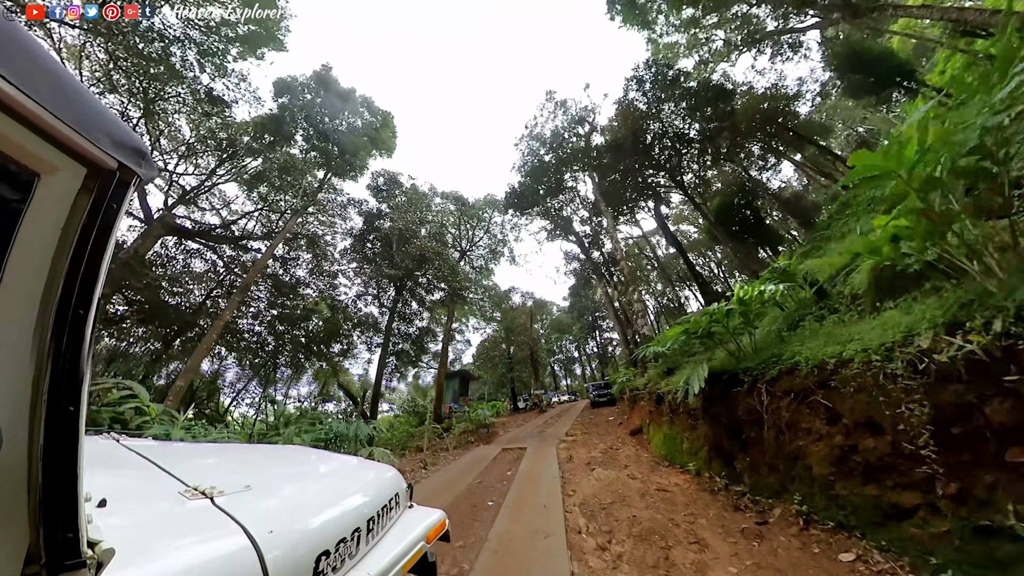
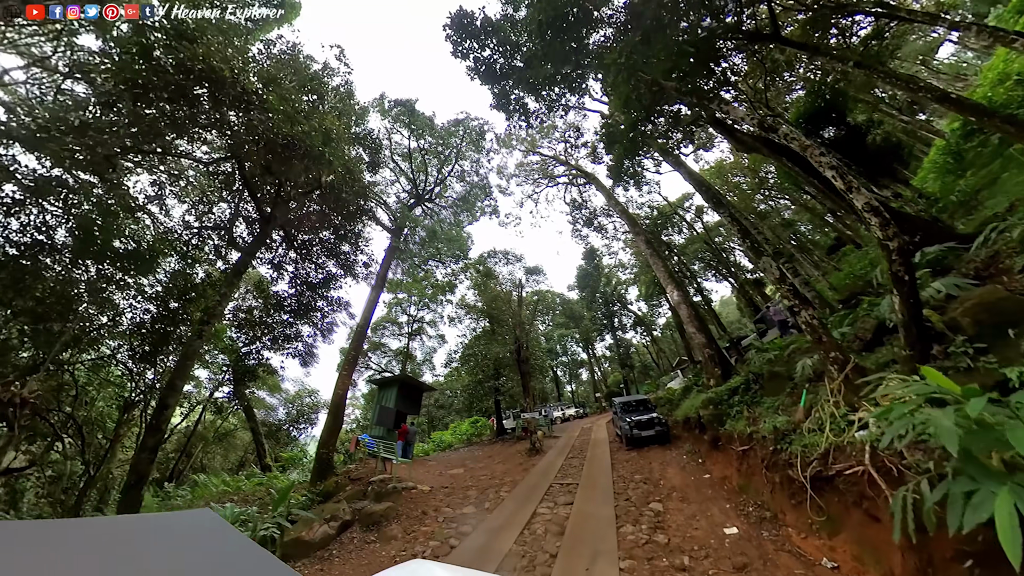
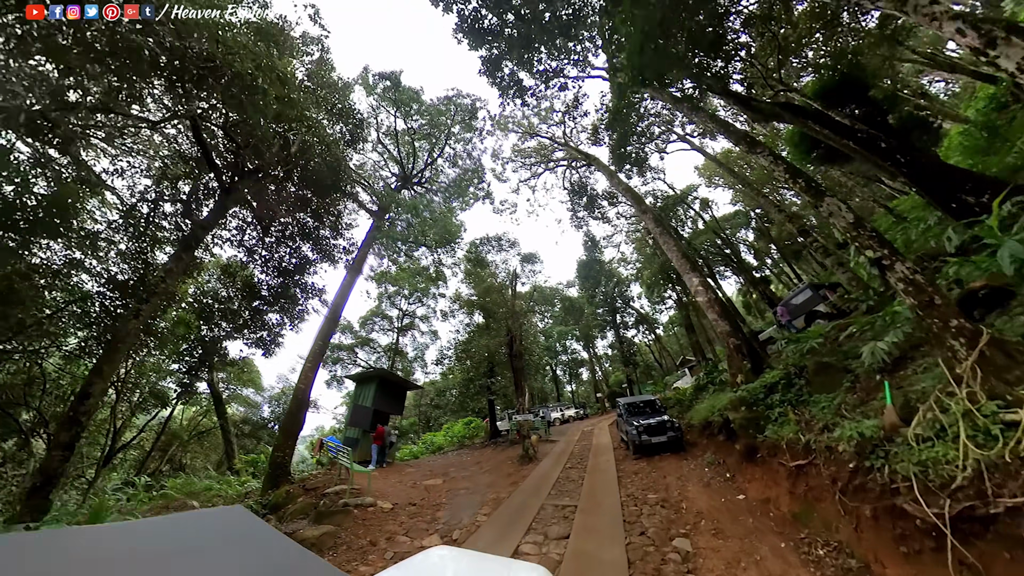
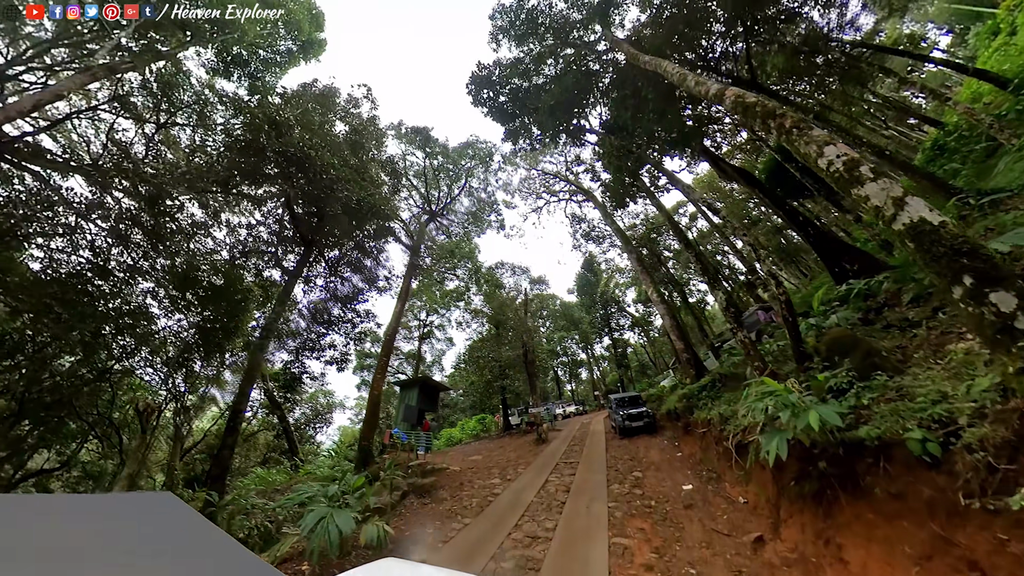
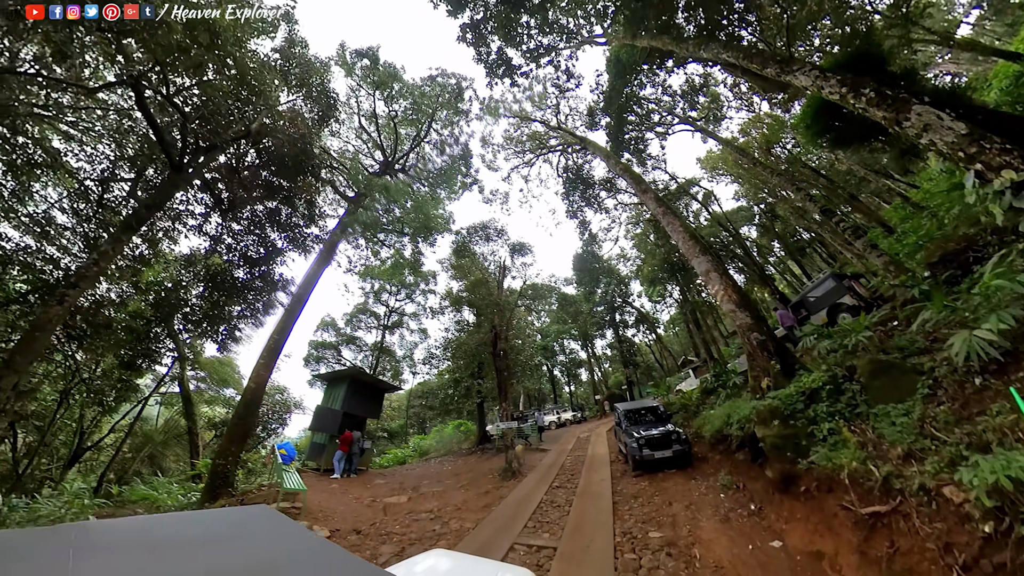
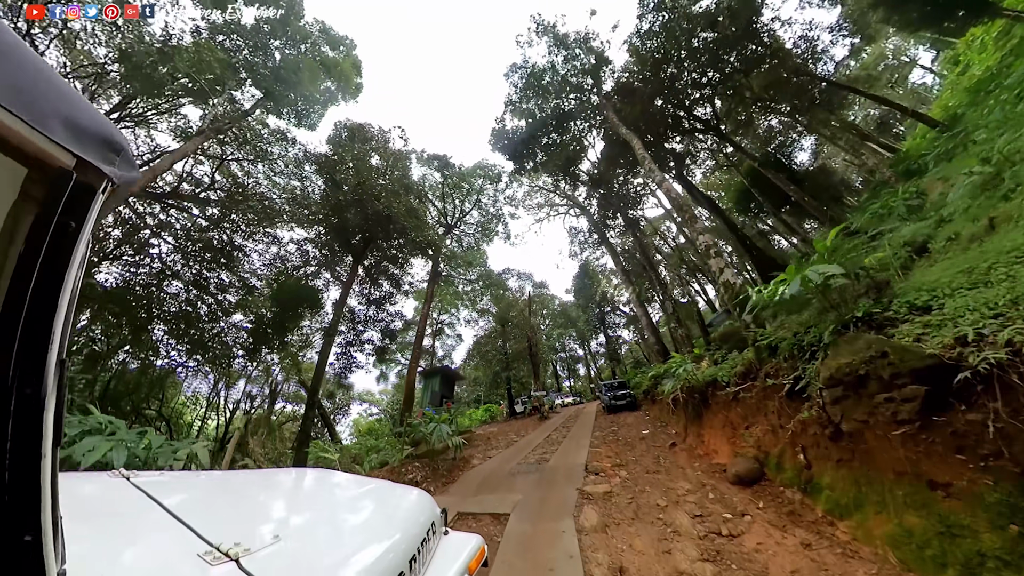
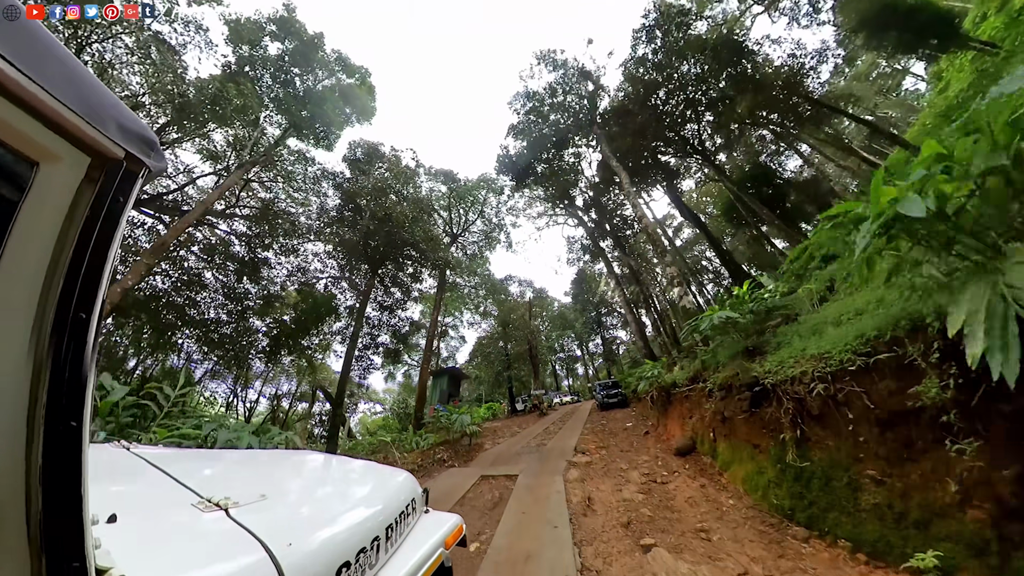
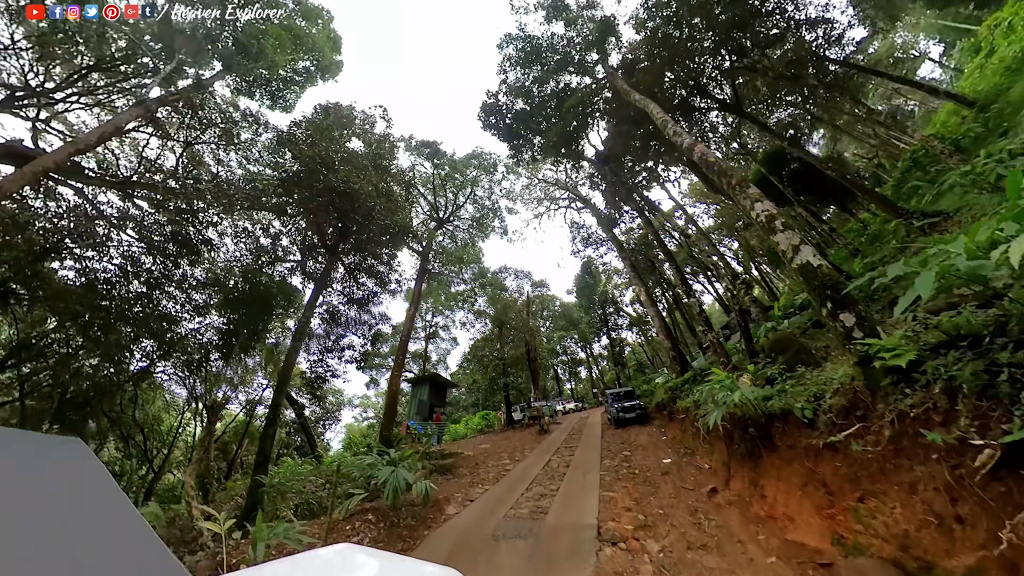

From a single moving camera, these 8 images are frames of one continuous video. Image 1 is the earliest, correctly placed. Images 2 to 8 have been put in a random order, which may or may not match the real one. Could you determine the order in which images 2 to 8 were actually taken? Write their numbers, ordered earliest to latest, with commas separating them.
7, 6, 8, 4, 2, 3, 5
